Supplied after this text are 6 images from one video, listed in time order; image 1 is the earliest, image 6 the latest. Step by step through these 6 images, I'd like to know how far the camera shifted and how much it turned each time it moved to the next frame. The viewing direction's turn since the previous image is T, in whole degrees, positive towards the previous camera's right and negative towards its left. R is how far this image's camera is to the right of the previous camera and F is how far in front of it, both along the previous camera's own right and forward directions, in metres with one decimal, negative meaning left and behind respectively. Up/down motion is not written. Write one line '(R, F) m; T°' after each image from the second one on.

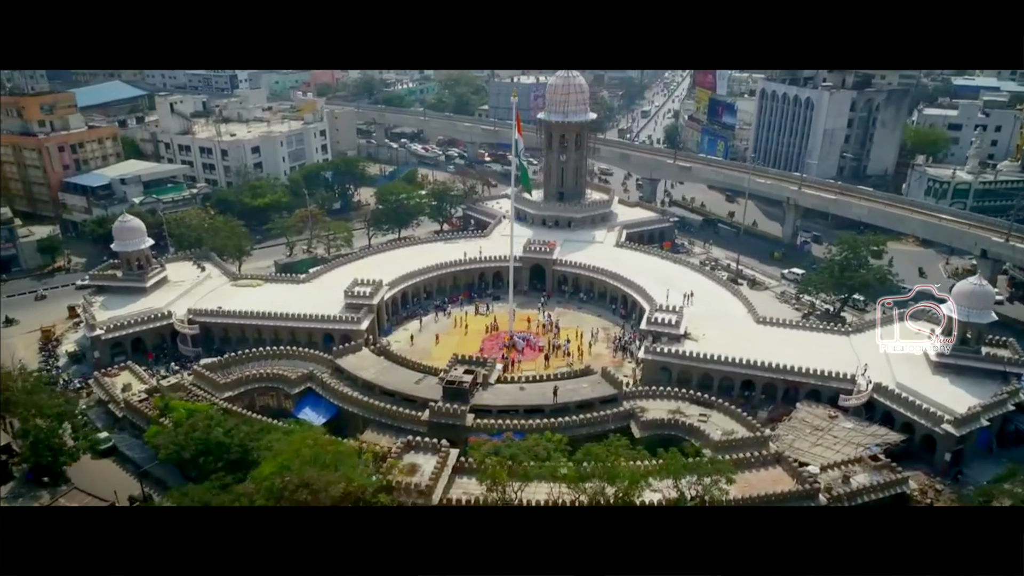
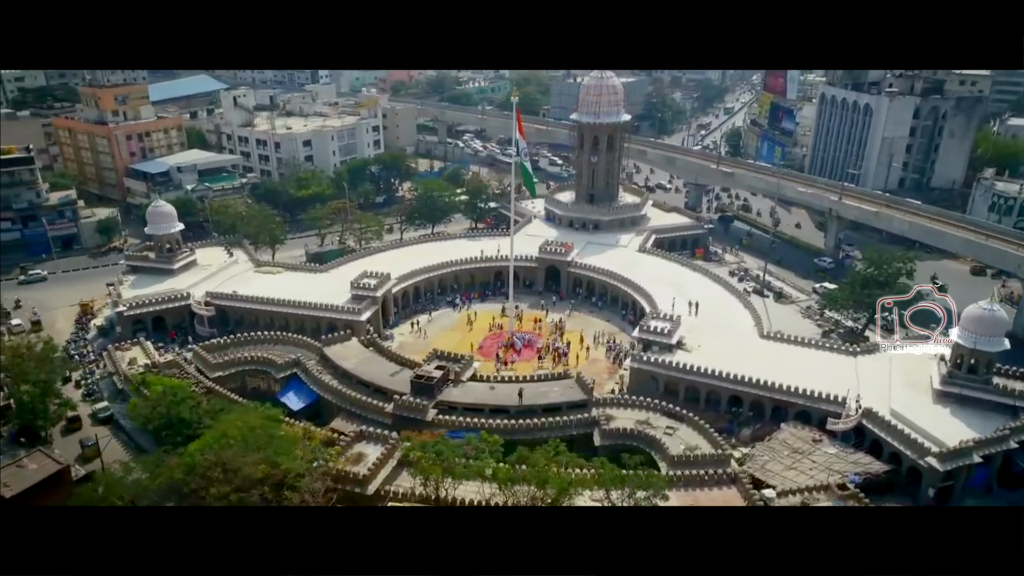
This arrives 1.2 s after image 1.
(+3.5, +0.3) m; -7°
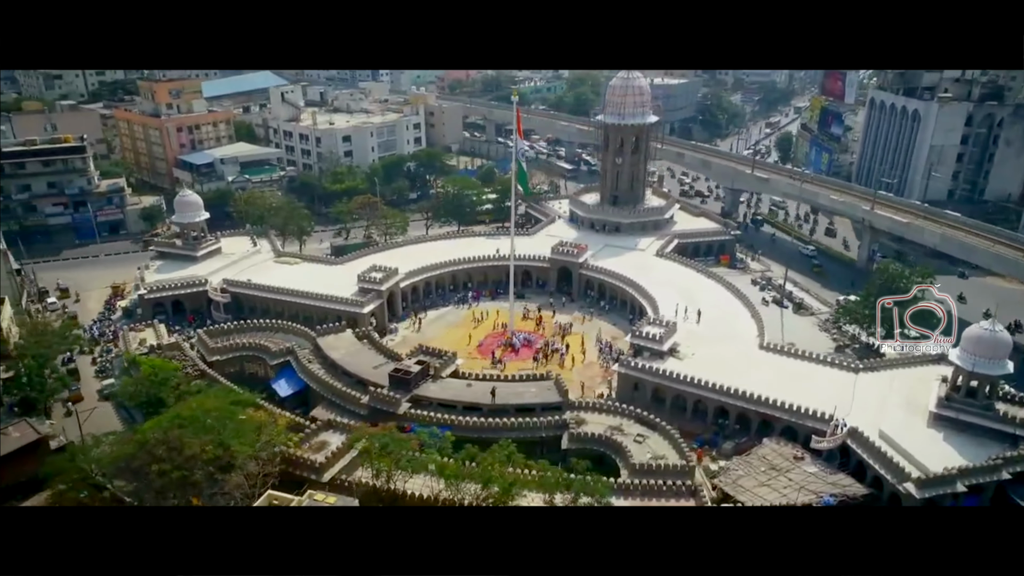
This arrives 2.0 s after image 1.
(+2.7, +0.2) m; -6°
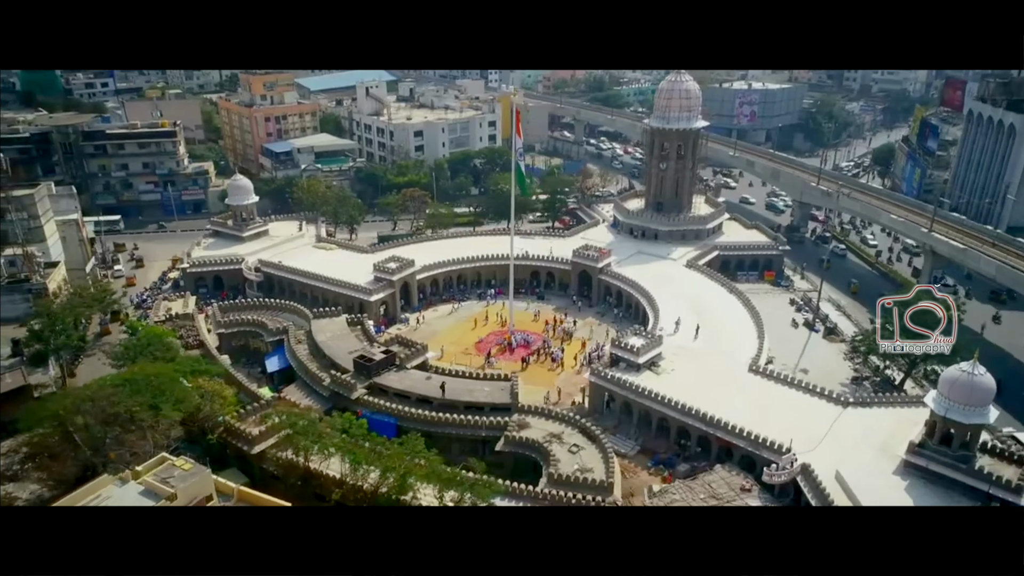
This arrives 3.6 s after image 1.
(+5.1, +0.5) m; -11°
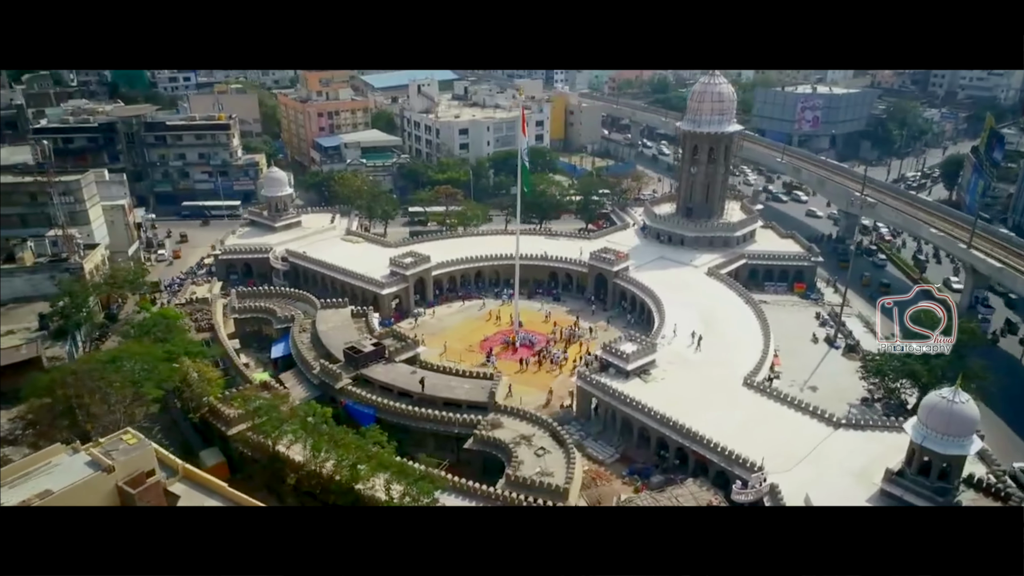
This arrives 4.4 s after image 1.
(+2.8, +0.2) m; -6°
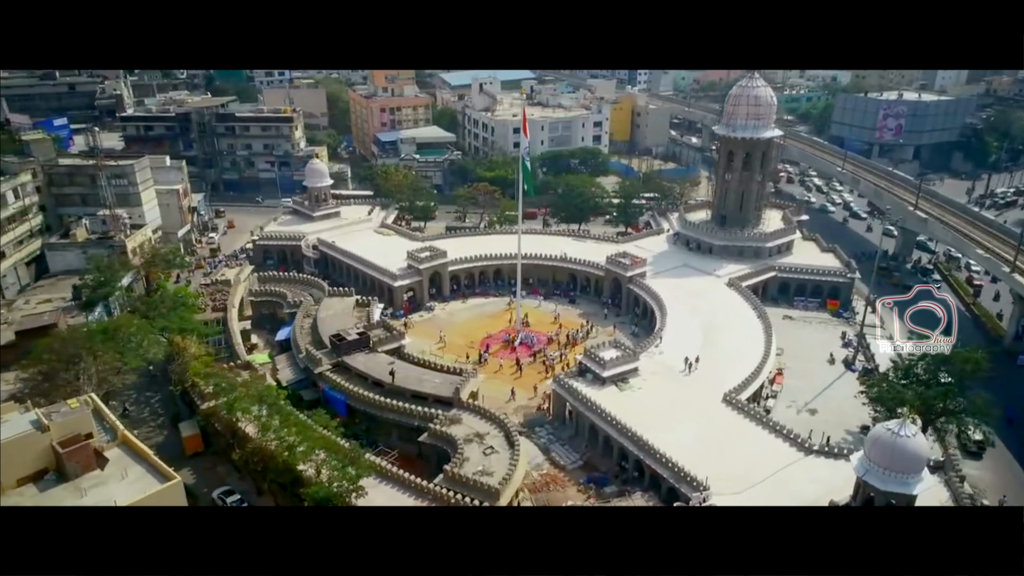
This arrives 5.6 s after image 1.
(+3.8, +0.3) m; -8°
